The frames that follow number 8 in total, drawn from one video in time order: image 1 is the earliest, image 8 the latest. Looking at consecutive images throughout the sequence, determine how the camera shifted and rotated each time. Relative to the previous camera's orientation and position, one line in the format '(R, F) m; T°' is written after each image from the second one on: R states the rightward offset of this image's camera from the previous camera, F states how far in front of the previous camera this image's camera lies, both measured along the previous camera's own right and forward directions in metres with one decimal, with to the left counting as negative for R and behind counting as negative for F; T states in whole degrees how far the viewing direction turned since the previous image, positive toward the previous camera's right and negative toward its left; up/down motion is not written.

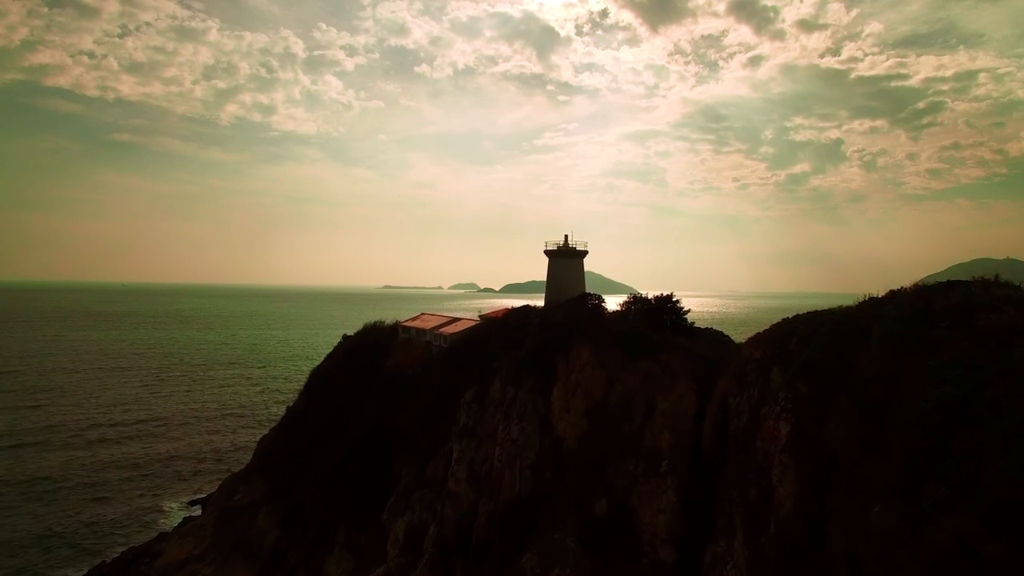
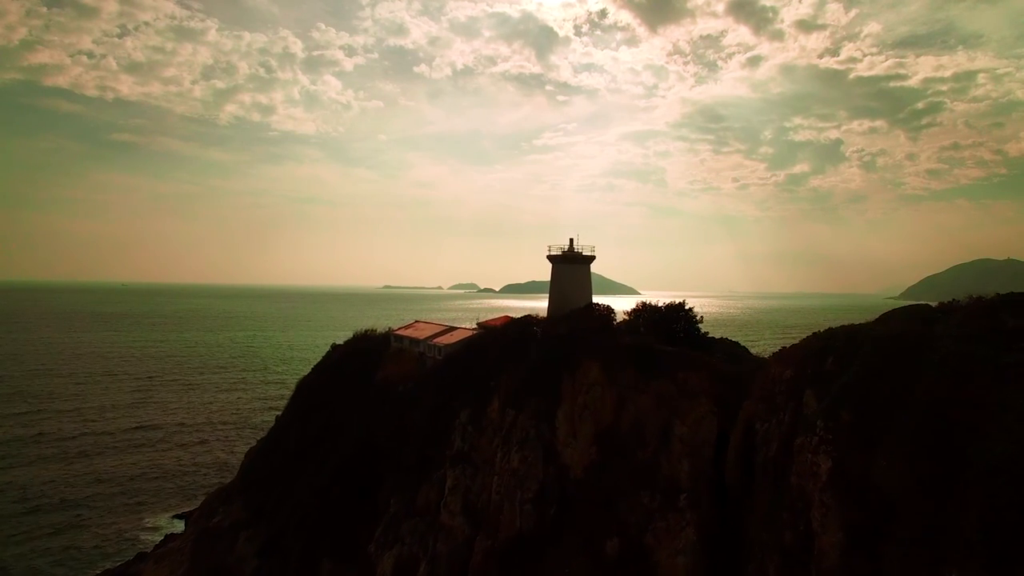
(-0.6, +1.1) m; 0°
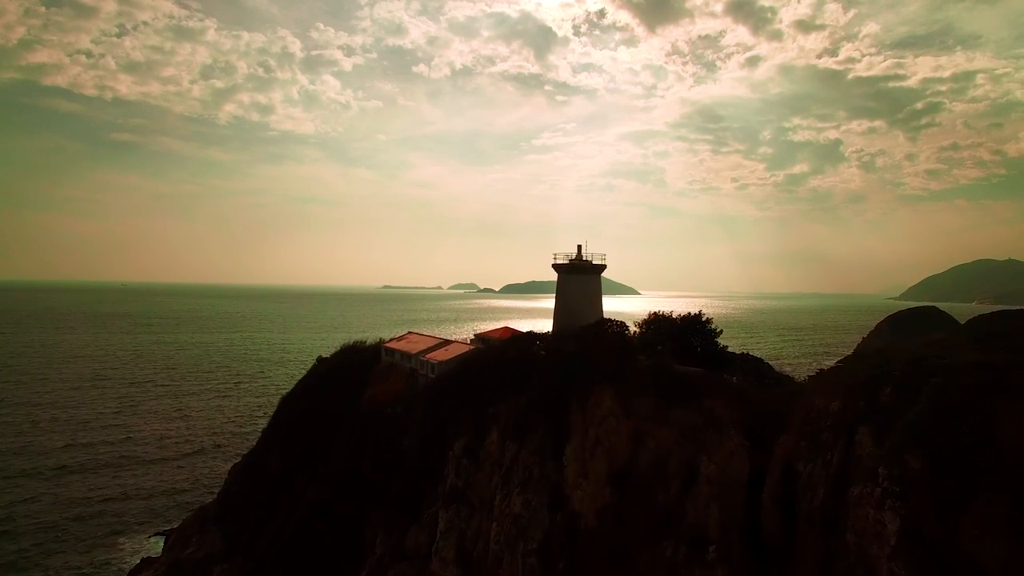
(-1.1, +0.8) m; 0°
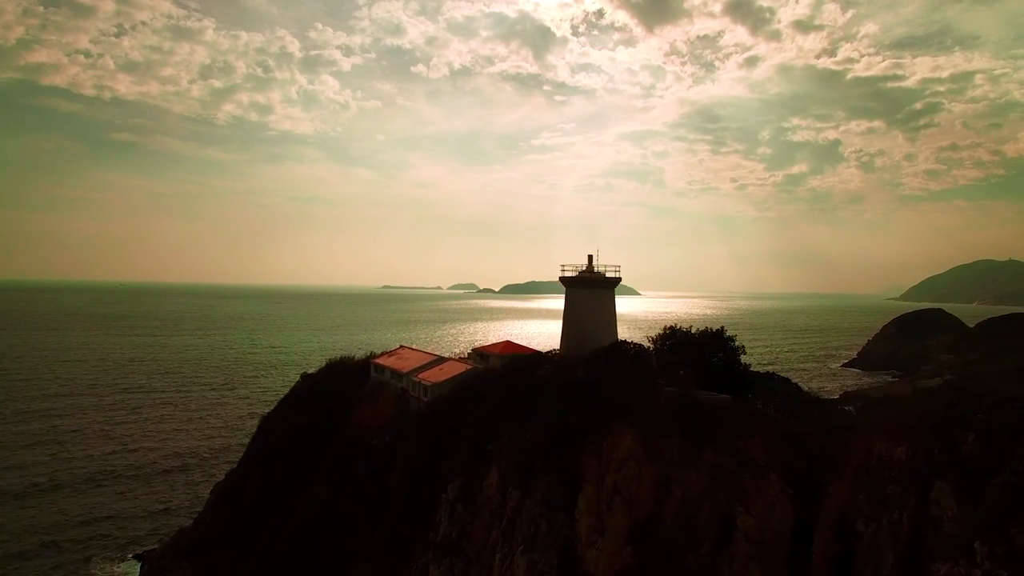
(-1.6, -0.1) m; 0°
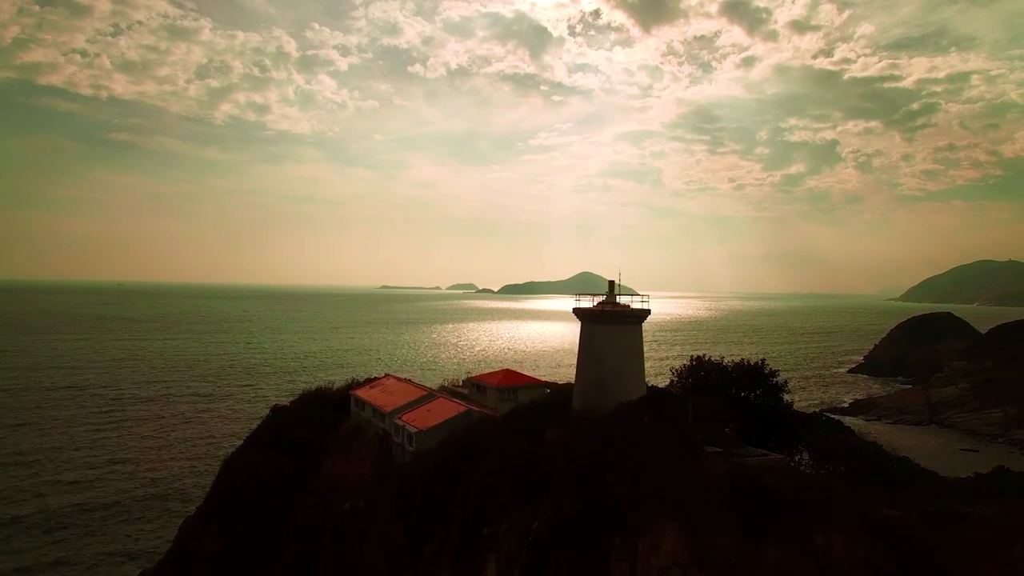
(-1.0, +3.2) m; 0°
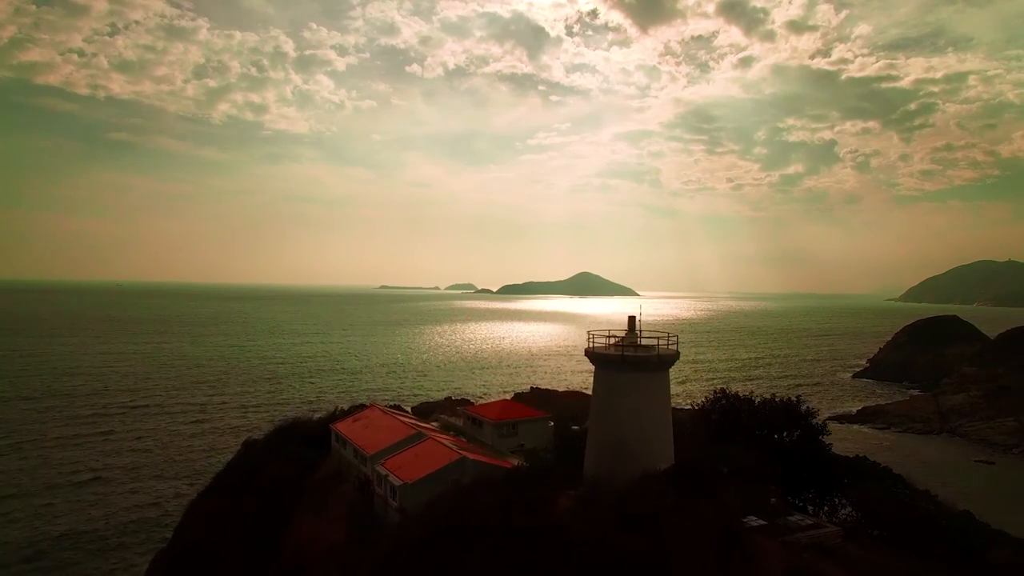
(-0.1, +3.4) m; 0°
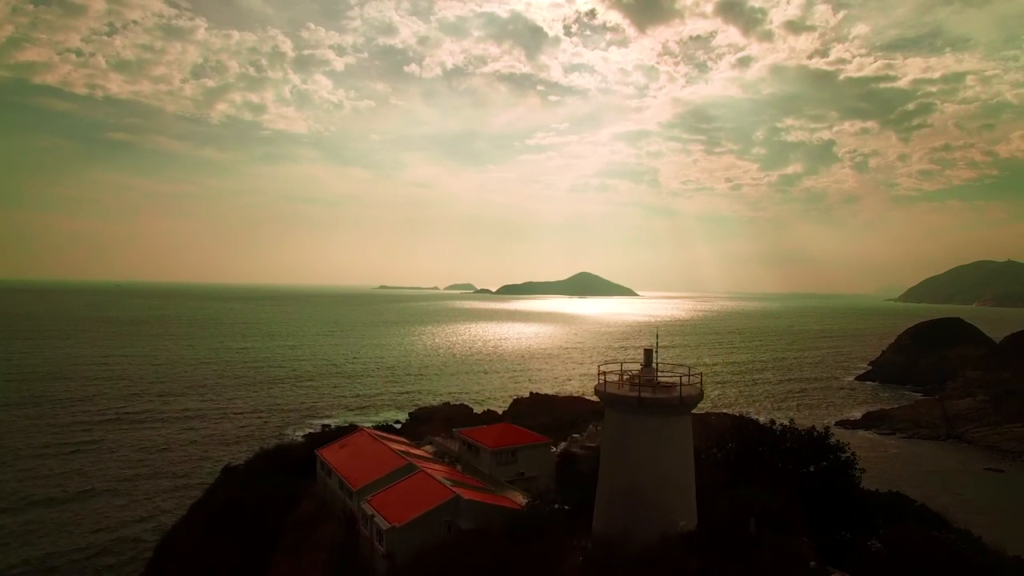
(0.0, +2.1) m; 0°
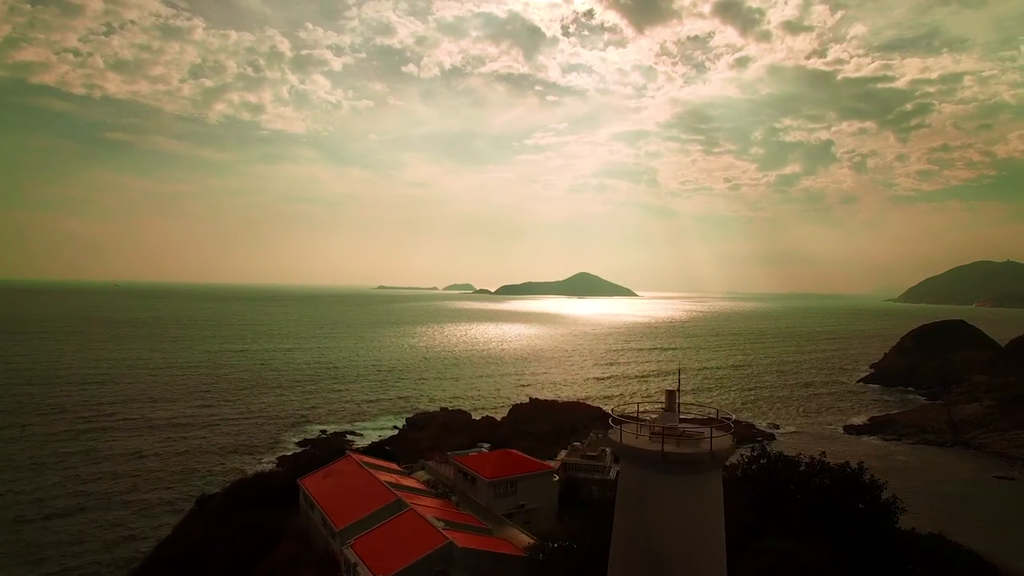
(0.0, +2.2) m; 0°
